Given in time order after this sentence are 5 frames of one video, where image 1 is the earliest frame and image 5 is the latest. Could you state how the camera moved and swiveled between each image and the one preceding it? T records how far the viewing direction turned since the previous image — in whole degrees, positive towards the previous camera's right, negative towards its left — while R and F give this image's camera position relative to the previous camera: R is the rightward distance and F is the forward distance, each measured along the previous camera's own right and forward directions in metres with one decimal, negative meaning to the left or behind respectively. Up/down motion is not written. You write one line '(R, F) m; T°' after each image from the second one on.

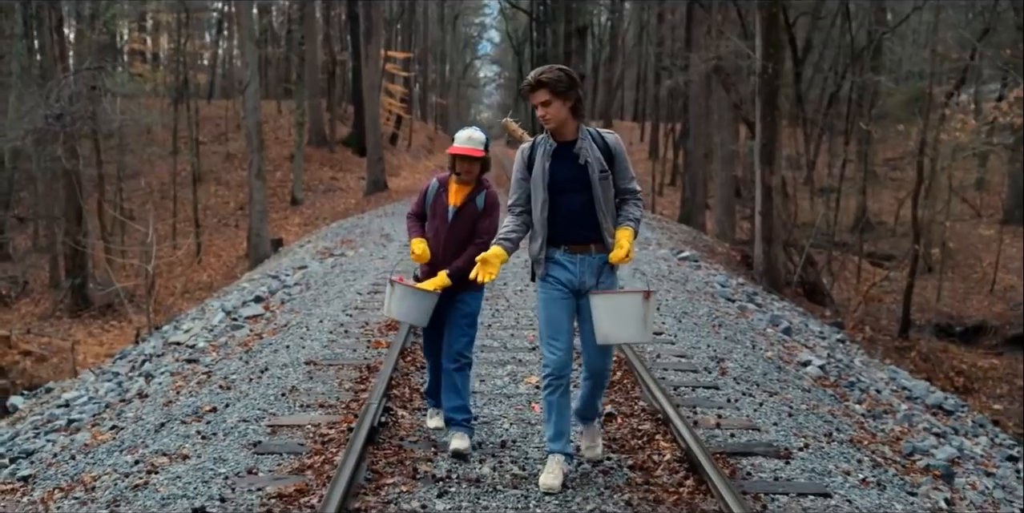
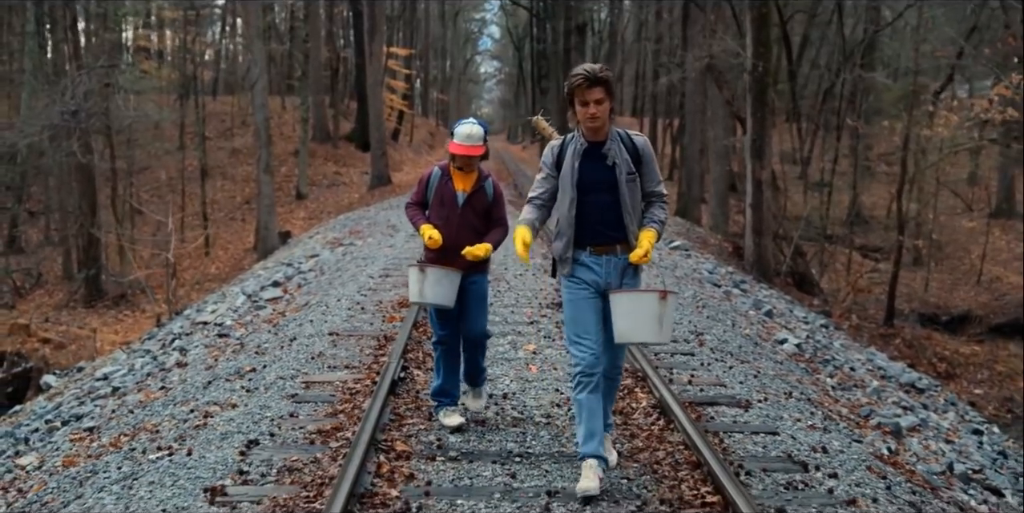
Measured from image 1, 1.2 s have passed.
(0.0, -0.7) m; 0°
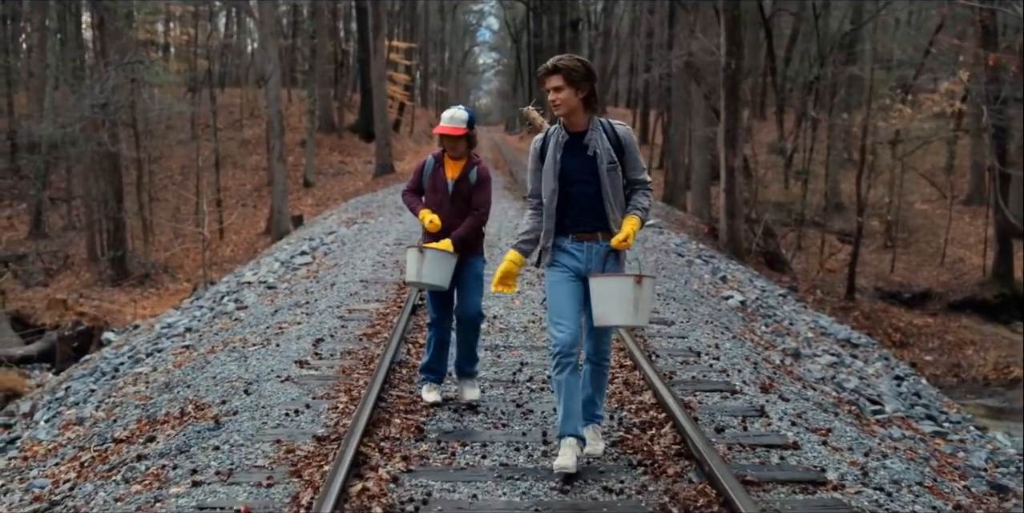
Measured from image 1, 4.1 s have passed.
(+0.1, -1.7) m; 0°
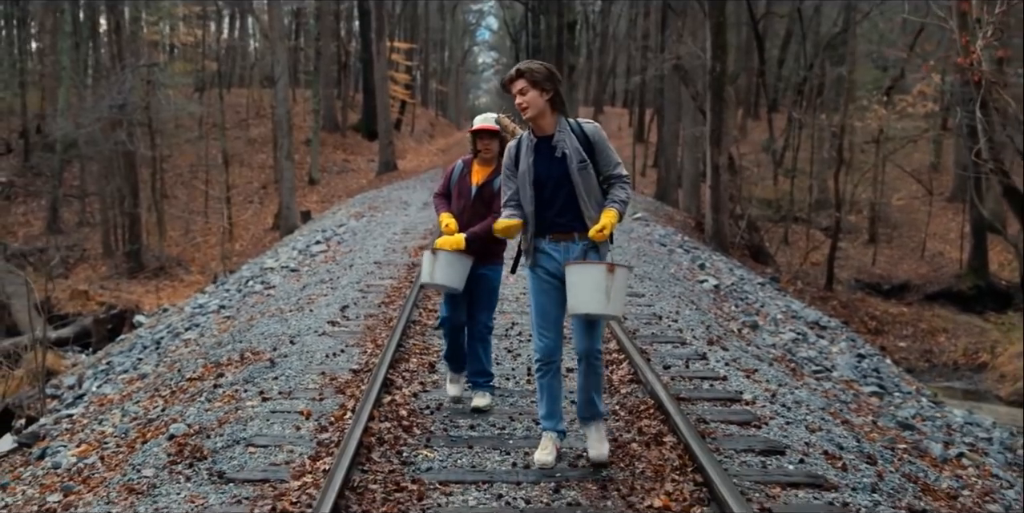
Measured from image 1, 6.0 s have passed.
(0.0, -1.1) m; 0°
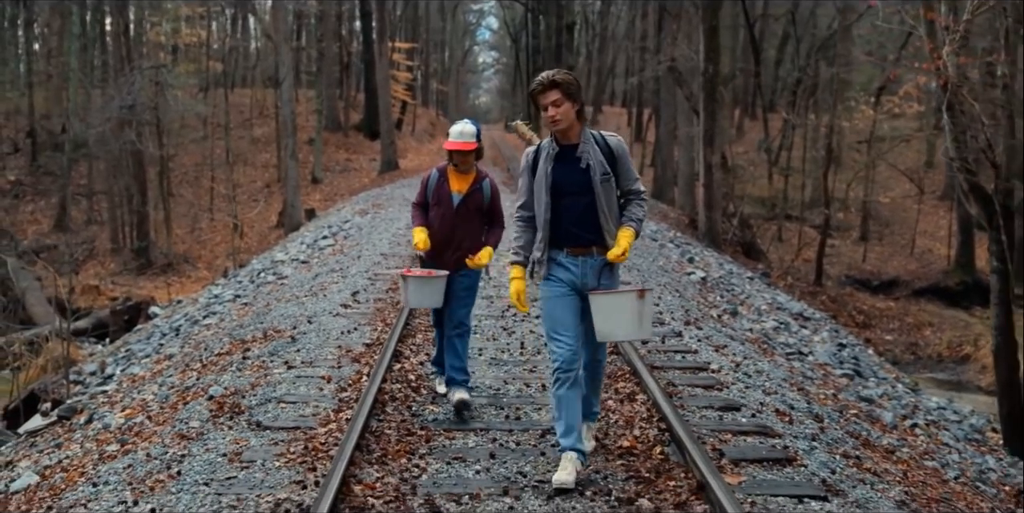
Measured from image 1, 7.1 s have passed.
(0.0, -0.6) m; 0°
